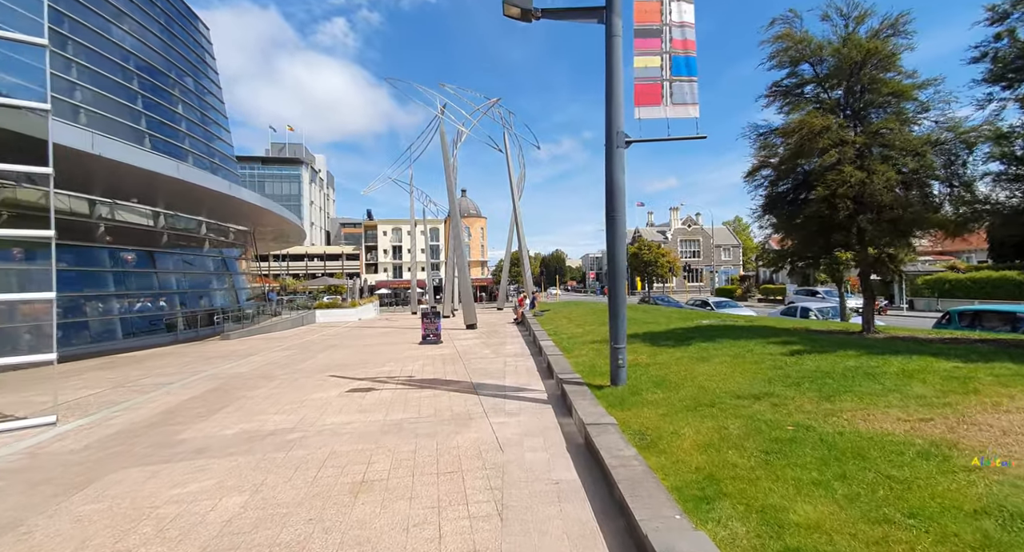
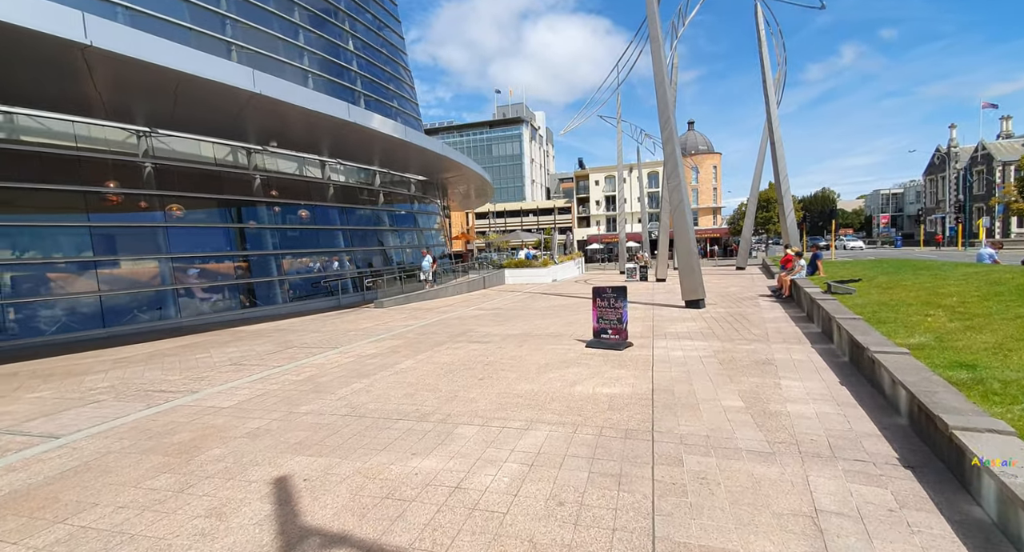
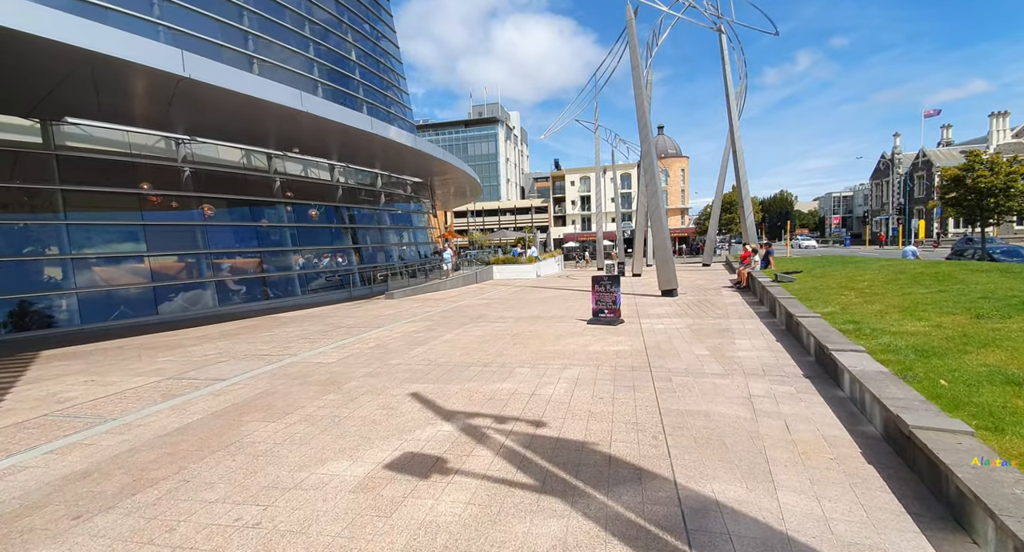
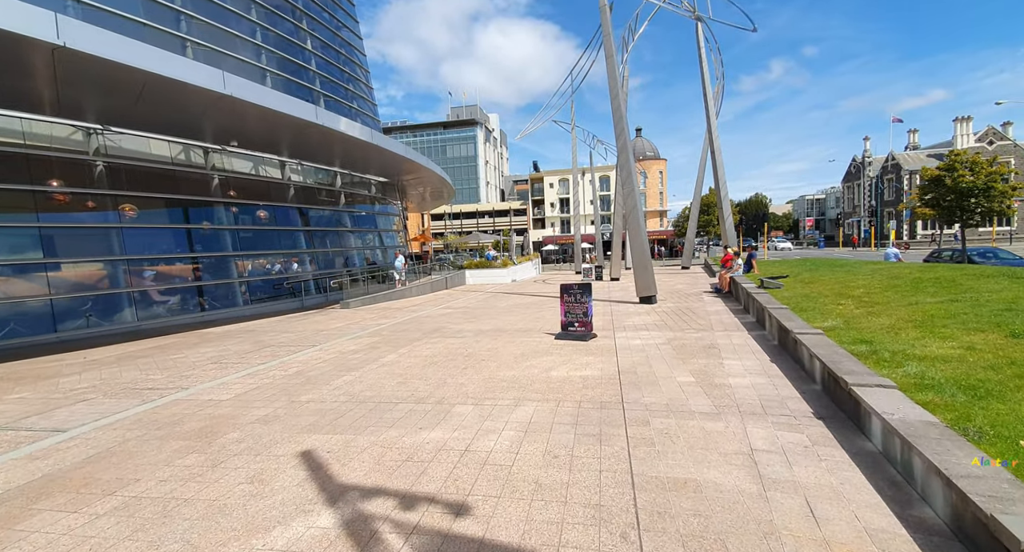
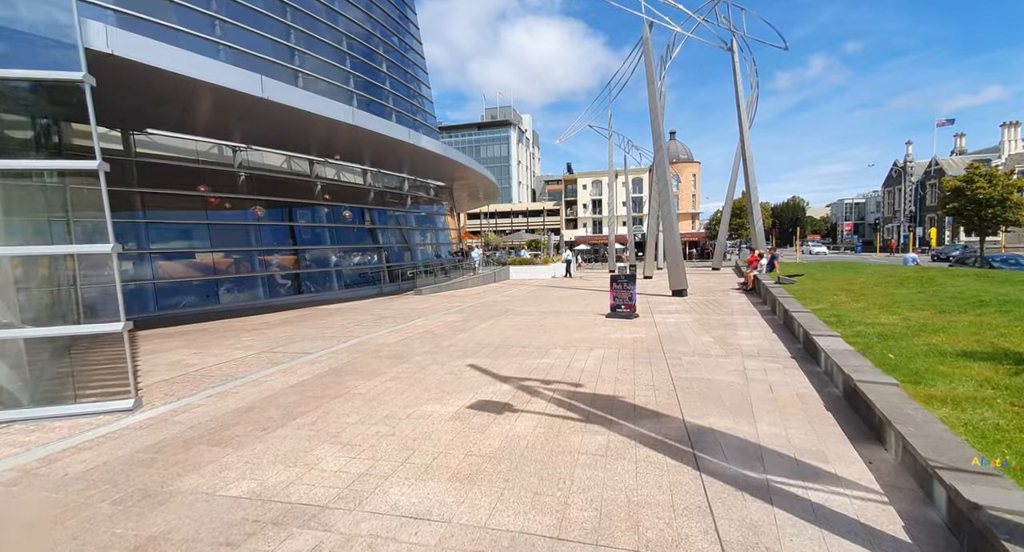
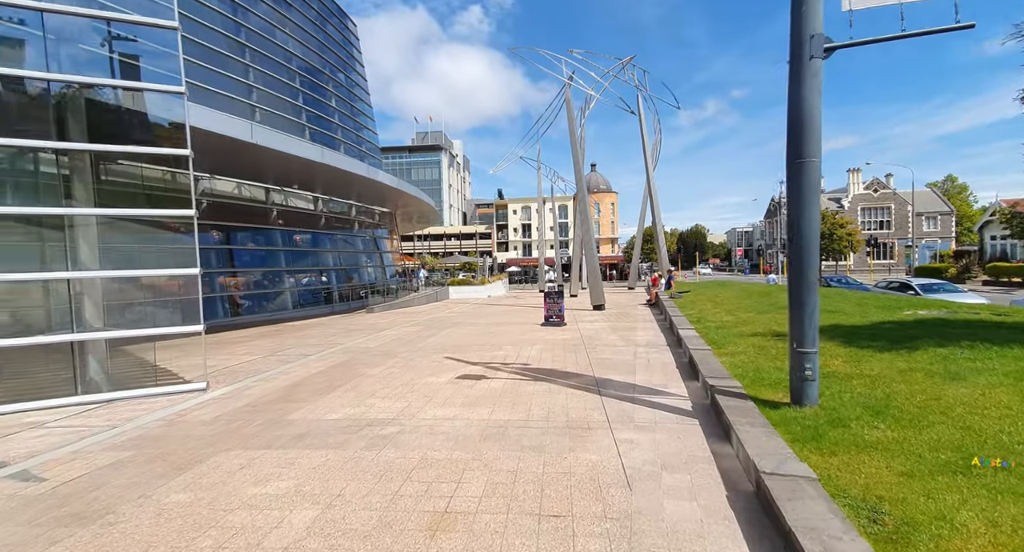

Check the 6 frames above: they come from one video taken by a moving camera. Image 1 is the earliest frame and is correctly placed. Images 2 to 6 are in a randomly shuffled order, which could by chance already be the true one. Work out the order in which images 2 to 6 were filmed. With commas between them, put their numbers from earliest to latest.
6, 5, 3, 4, 2
